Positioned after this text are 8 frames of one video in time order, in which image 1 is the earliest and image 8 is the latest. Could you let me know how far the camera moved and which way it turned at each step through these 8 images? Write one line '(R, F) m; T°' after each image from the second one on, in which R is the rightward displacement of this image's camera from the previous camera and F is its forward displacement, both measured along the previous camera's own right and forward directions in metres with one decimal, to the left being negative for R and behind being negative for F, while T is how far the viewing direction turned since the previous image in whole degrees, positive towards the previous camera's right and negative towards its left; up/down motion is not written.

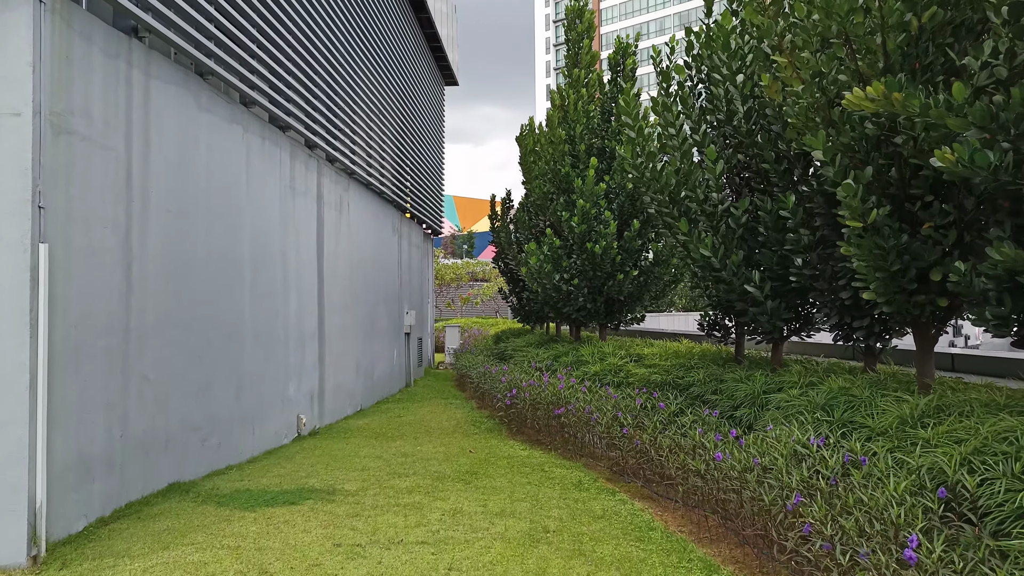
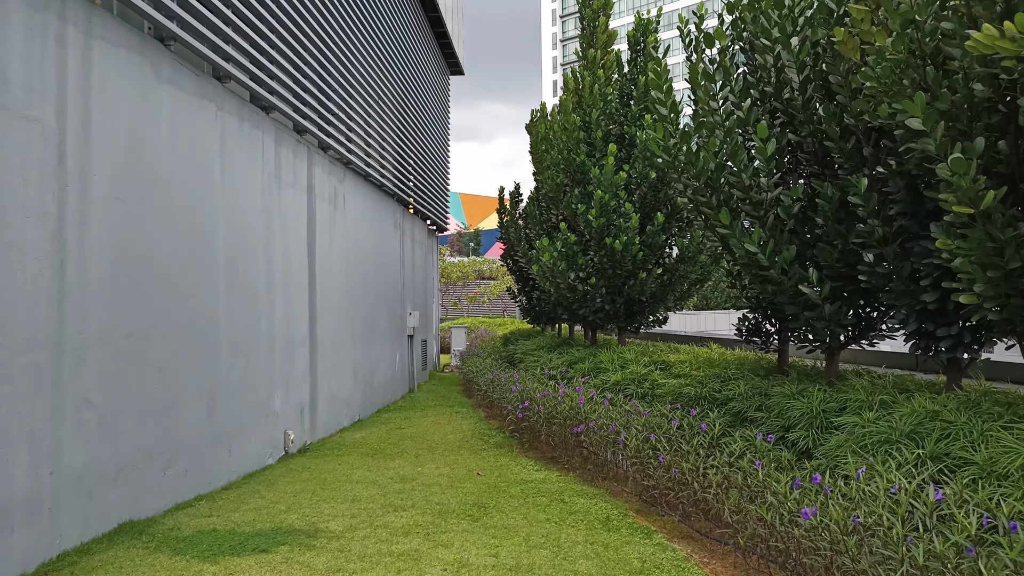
(0.0, +0.7) m; 0°
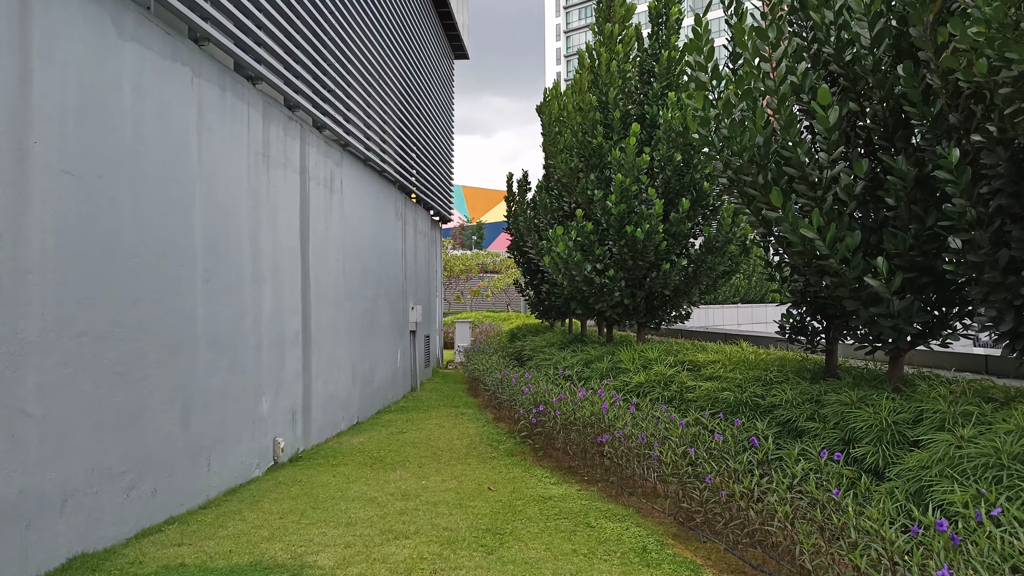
(-0.1, +0.6) m; 0°
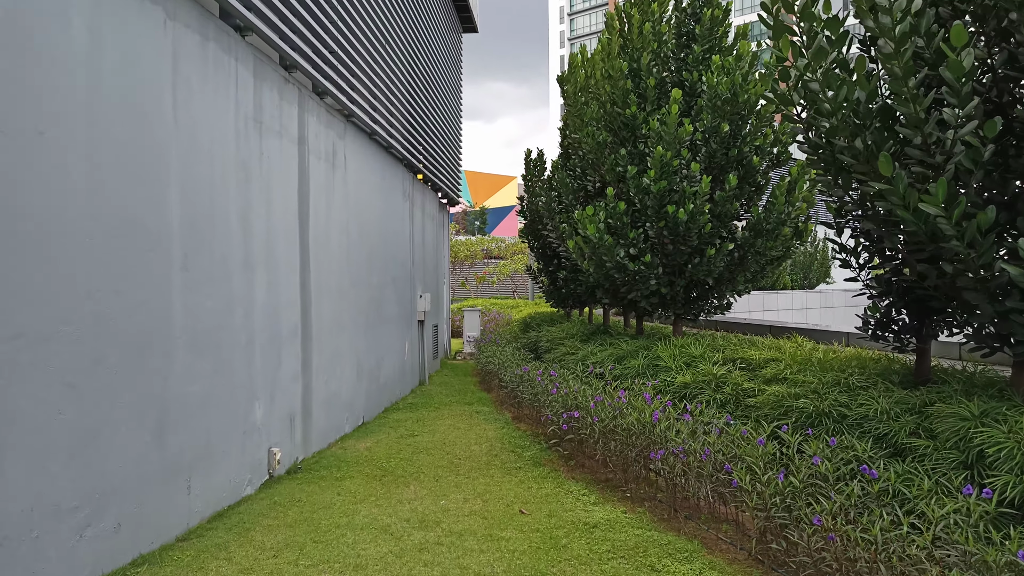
(-0.2, +0.7) m; 0°
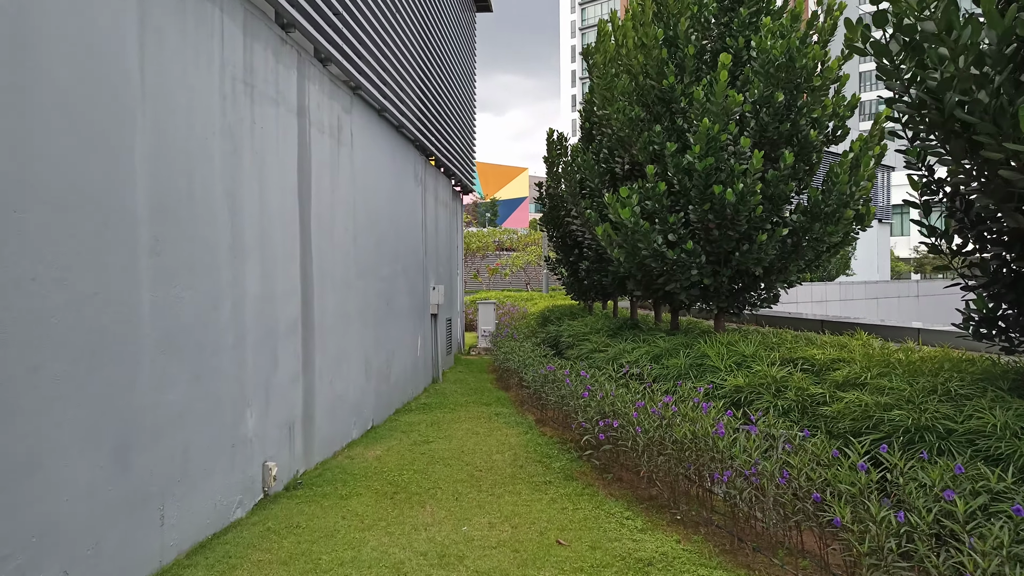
(-0.1, +0.6) m; -1°
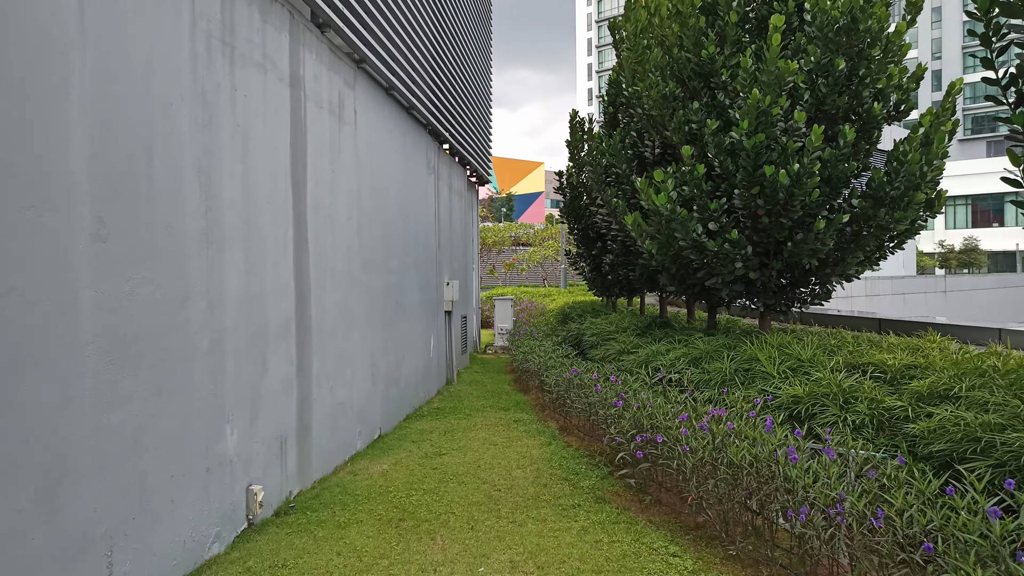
(0.0, +0.6) m; -1°
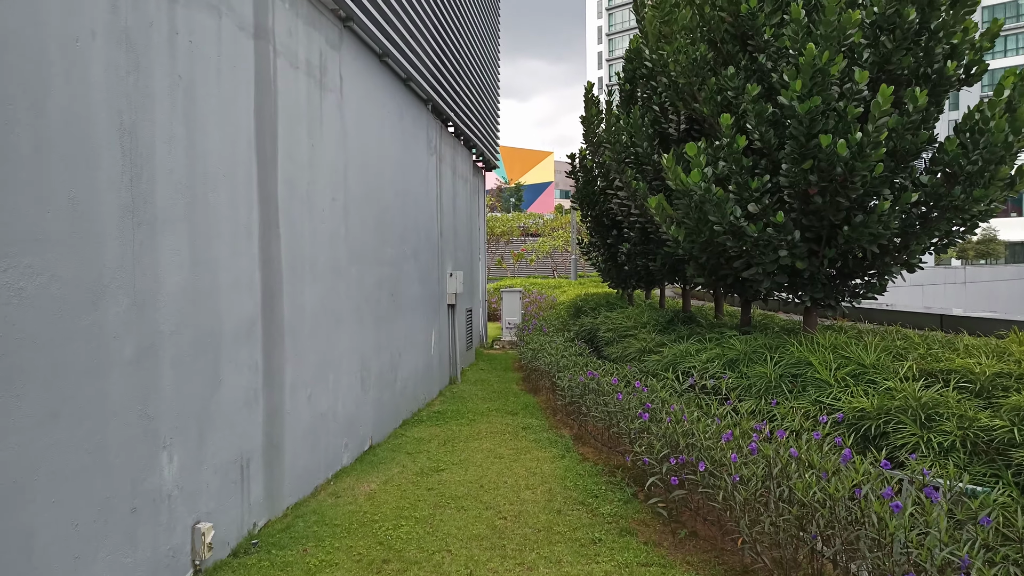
(0.0, +0.6) m; -1°
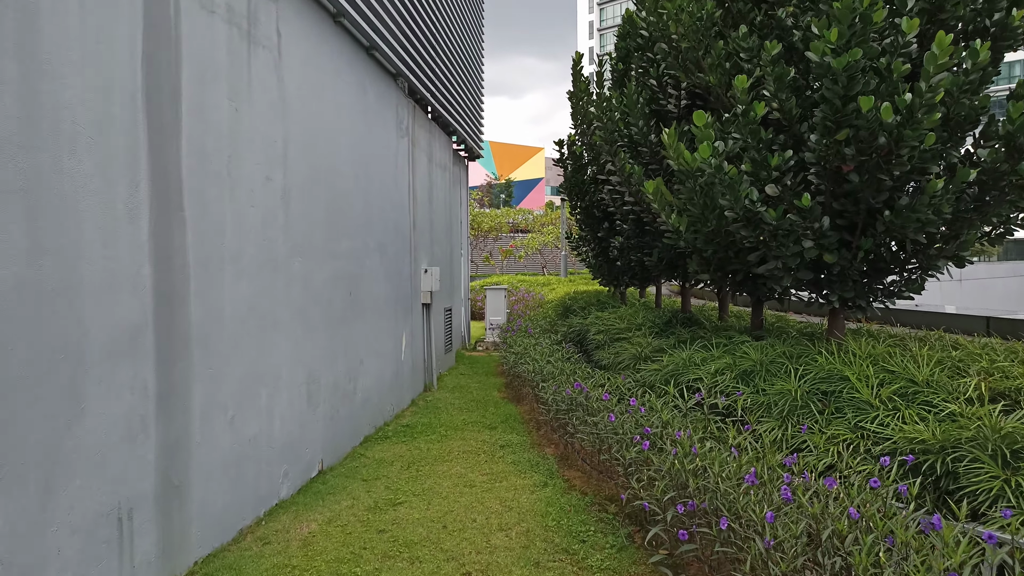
(+0.1, +0.7) m; +1°
